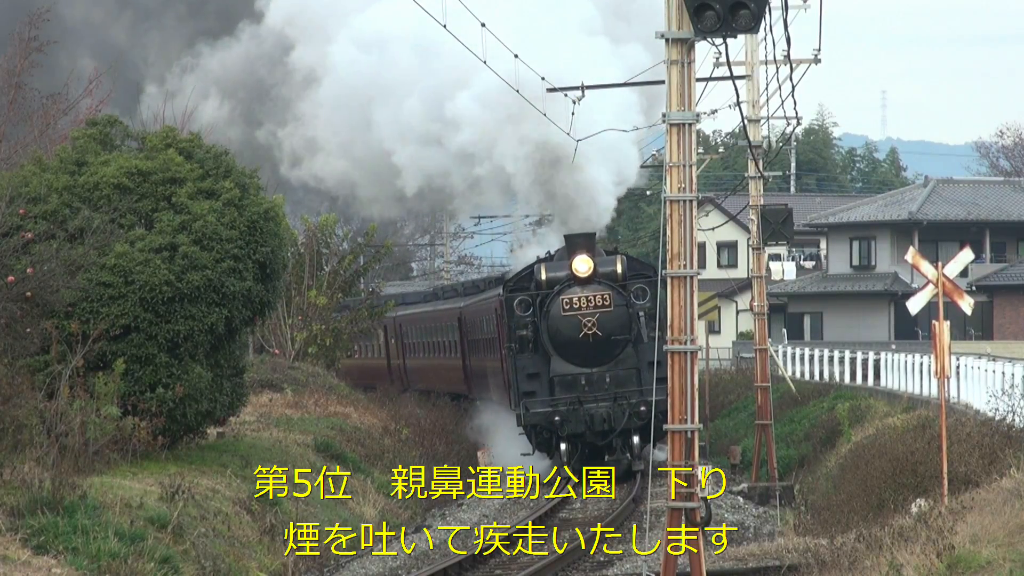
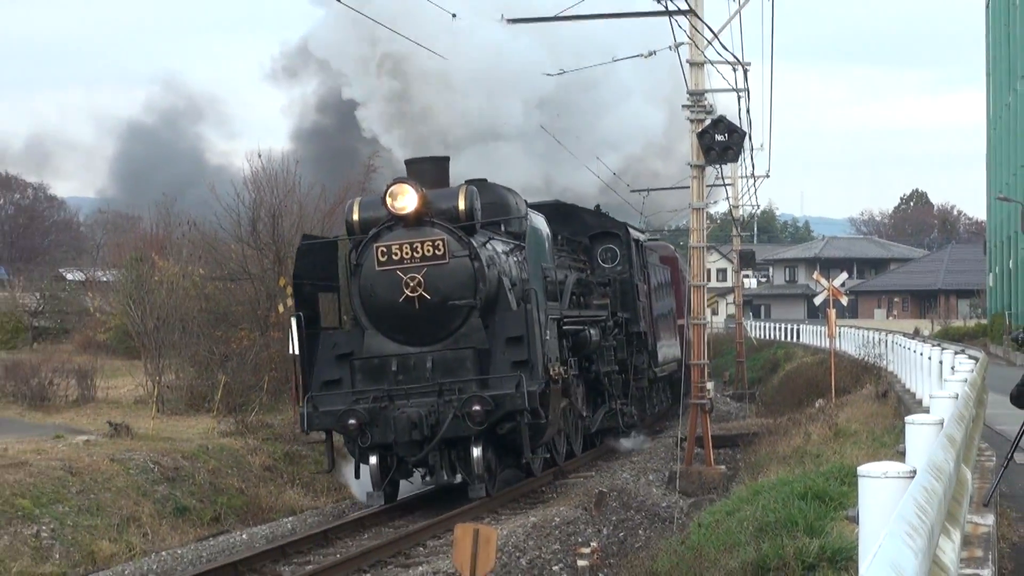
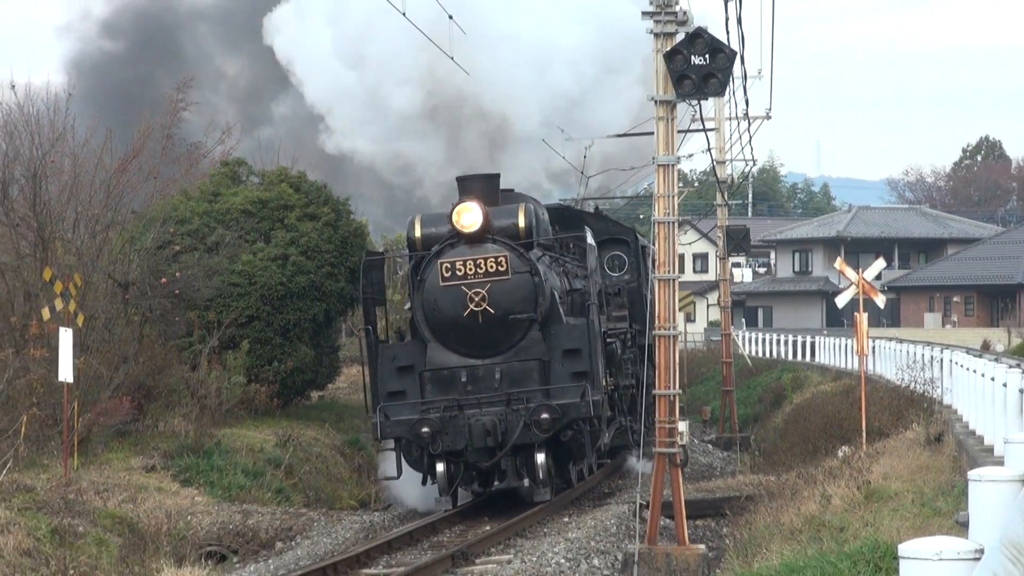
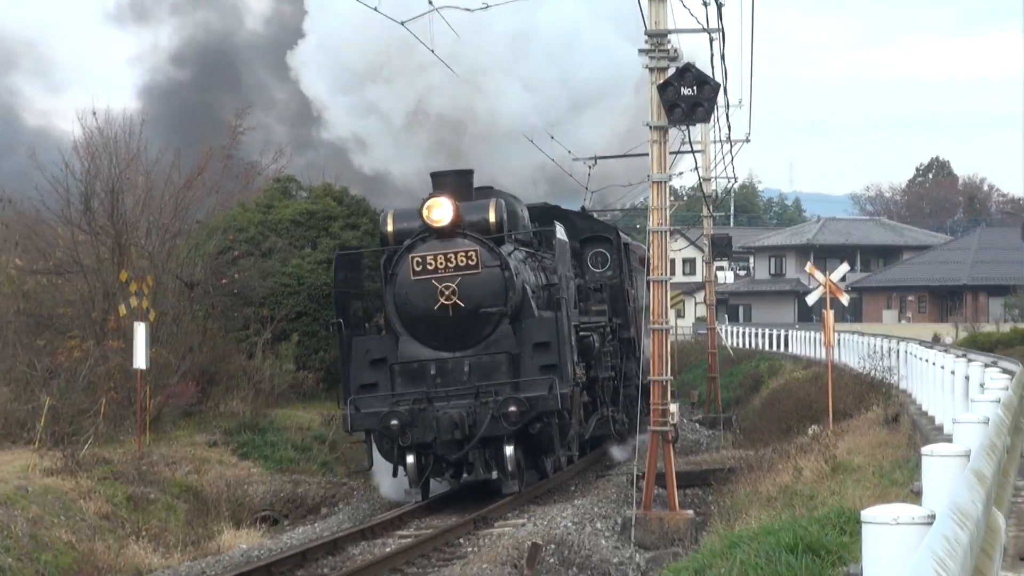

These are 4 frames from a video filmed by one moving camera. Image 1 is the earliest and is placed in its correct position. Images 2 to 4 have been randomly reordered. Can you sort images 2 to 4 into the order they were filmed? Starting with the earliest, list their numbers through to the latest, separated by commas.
3, 4, 2
